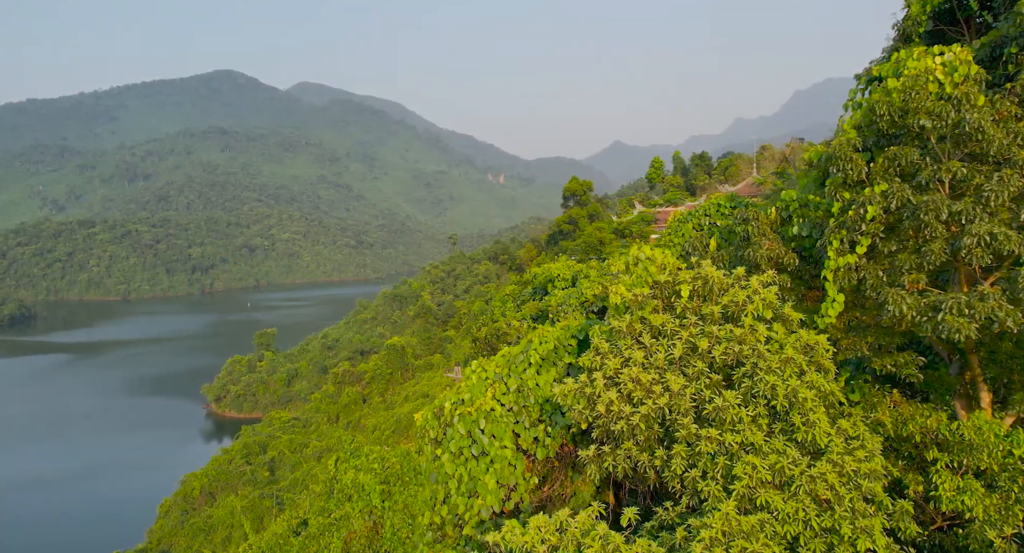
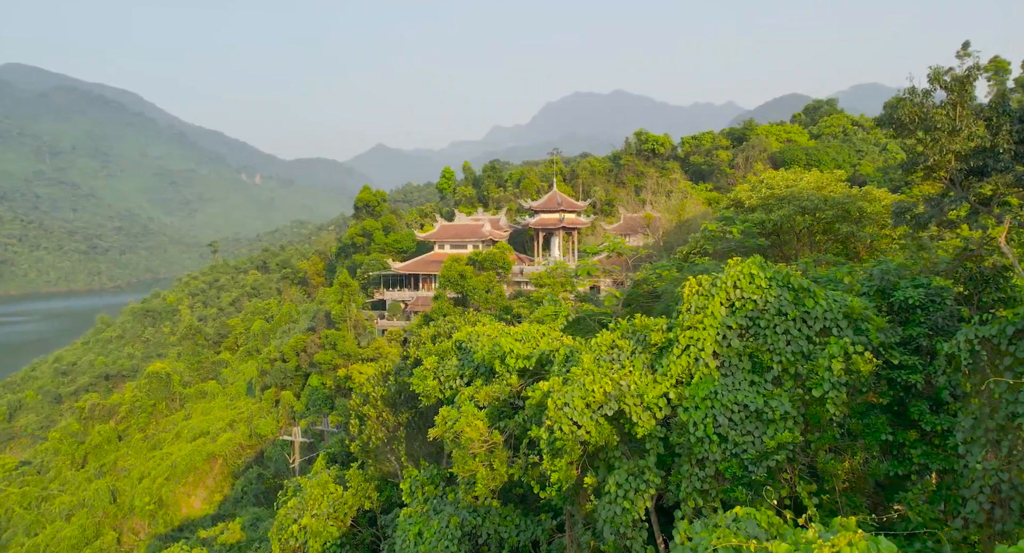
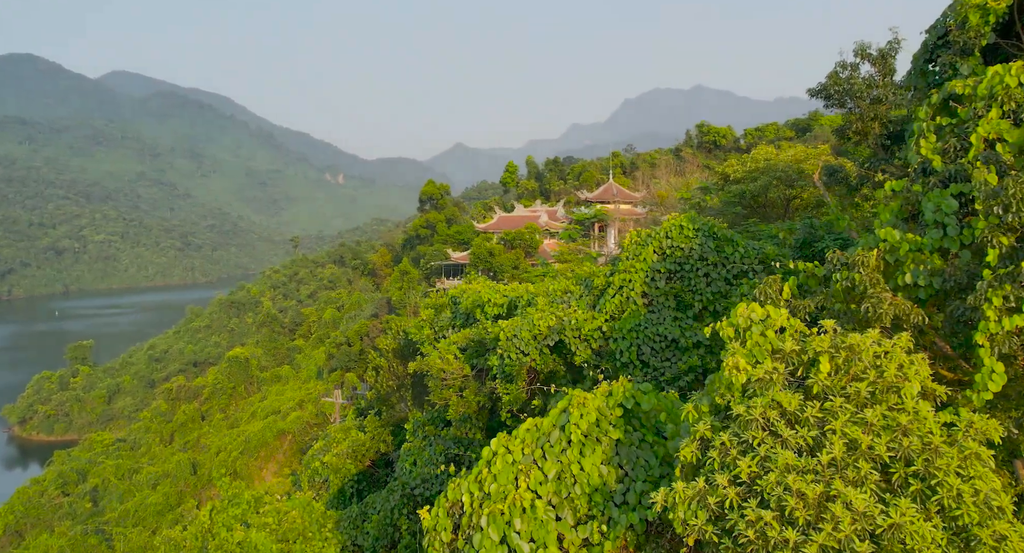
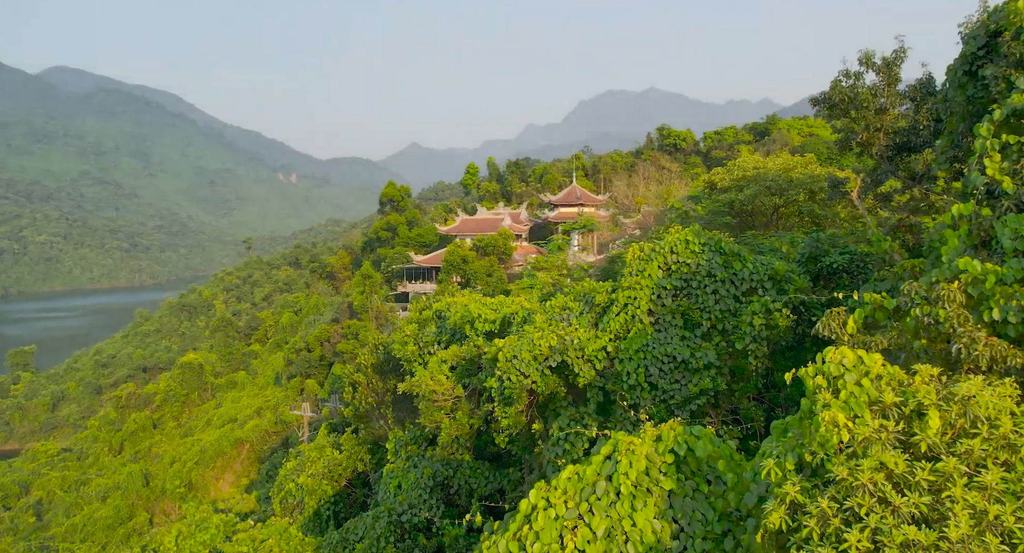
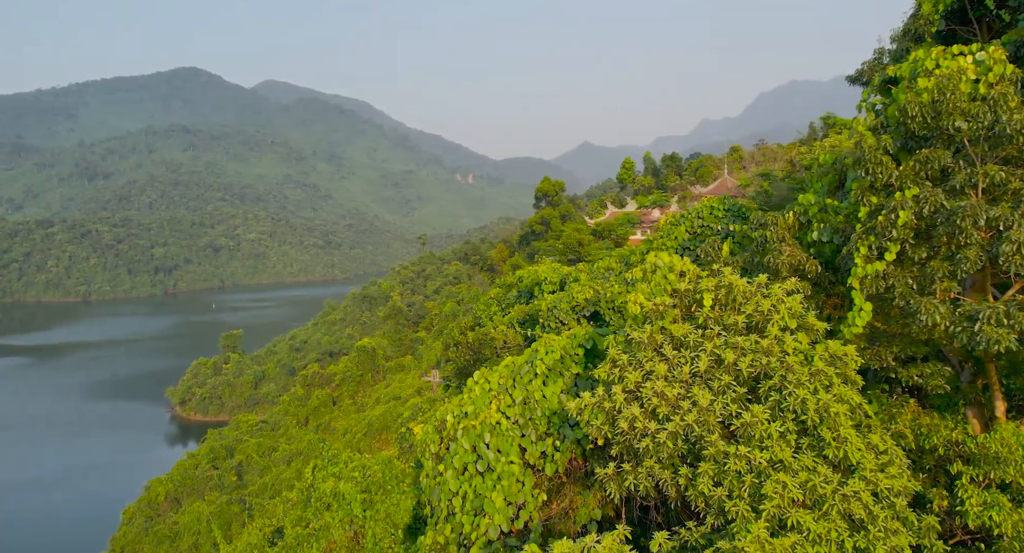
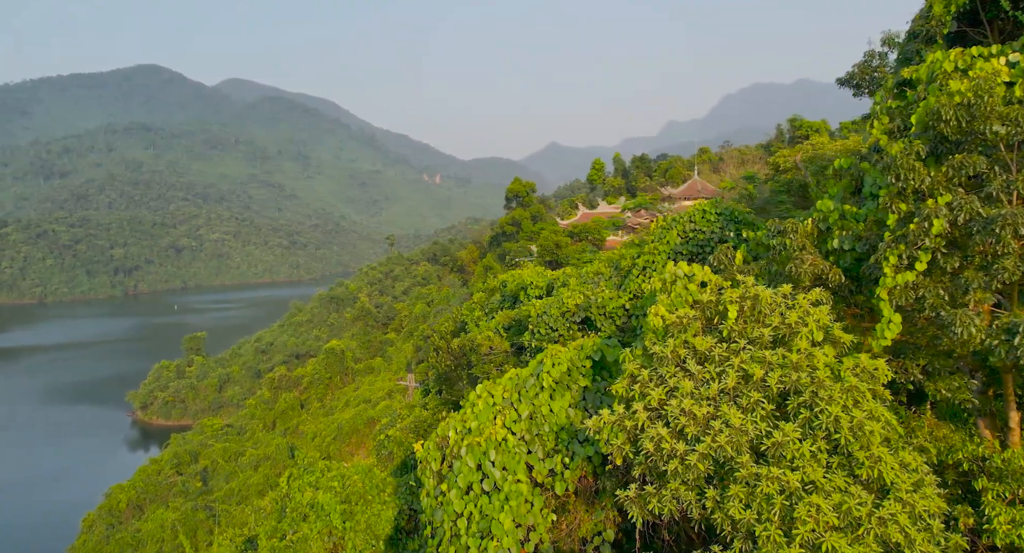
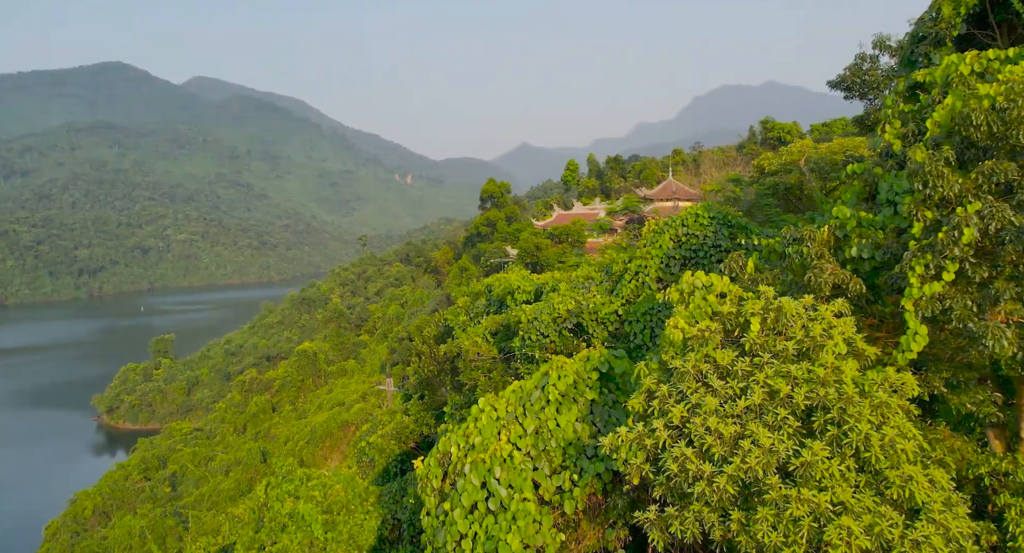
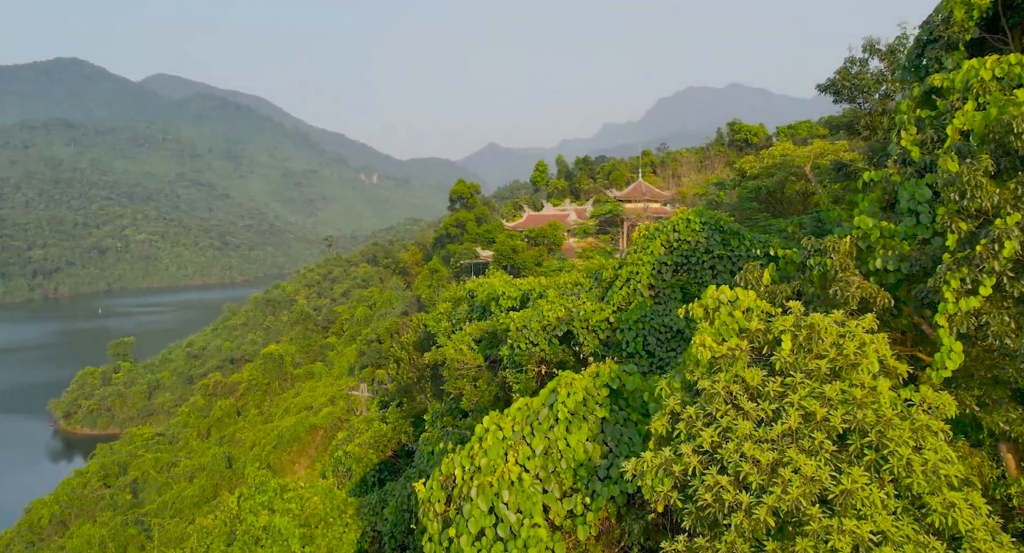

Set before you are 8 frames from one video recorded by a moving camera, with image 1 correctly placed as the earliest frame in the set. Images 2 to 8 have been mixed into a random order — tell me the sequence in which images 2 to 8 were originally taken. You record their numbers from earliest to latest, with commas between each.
5, 6, 7, 8, 3, 4, 2
